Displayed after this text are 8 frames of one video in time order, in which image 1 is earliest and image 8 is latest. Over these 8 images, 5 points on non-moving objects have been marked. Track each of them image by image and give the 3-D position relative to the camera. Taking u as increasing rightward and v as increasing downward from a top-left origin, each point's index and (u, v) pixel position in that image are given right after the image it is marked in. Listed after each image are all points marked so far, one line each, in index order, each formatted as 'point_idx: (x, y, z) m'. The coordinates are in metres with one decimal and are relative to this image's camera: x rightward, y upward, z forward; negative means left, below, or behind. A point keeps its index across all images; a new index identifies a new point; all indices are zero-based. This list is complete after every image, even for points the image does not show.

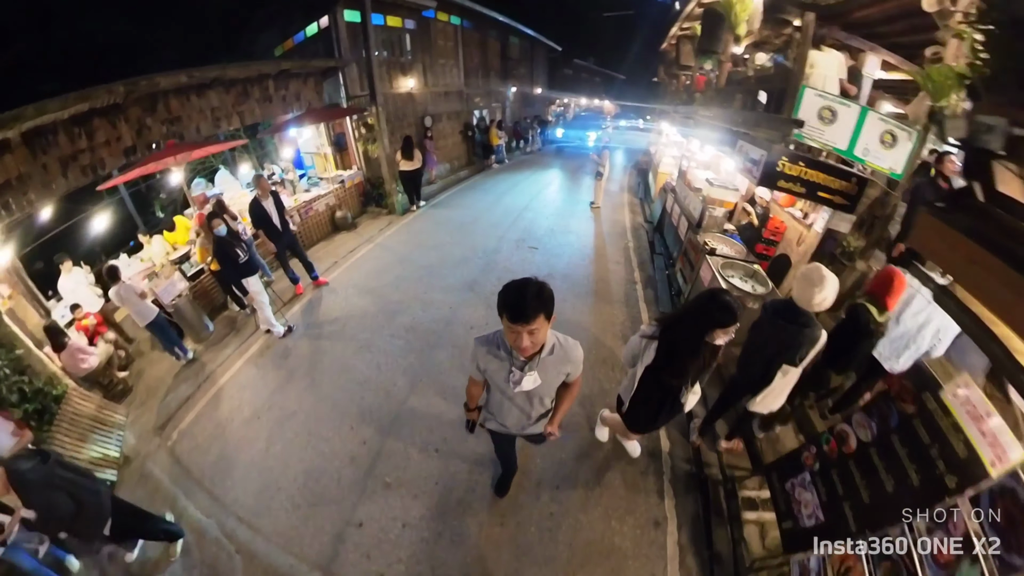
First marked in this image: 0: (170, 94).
0: (-5.1, +3.0, +5.1) m
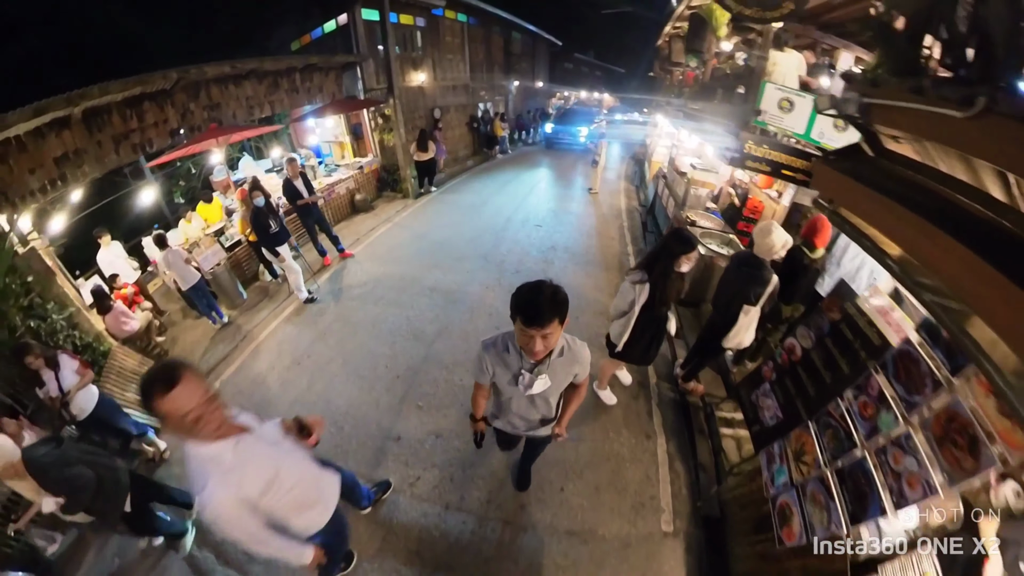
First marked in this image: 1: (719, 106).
0: (-4.9, +3.4, +5.5) m
1: (+2.8, +2.4, +4.4) m
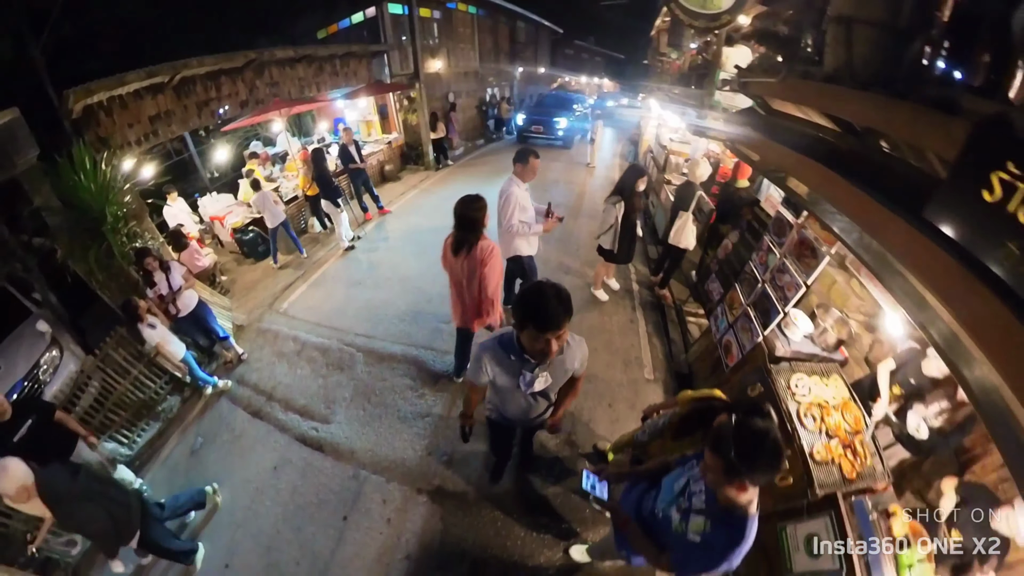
0: (-4.7, +4.4, +6.5) m
1: (+3.1, +3.3, +5.6) m
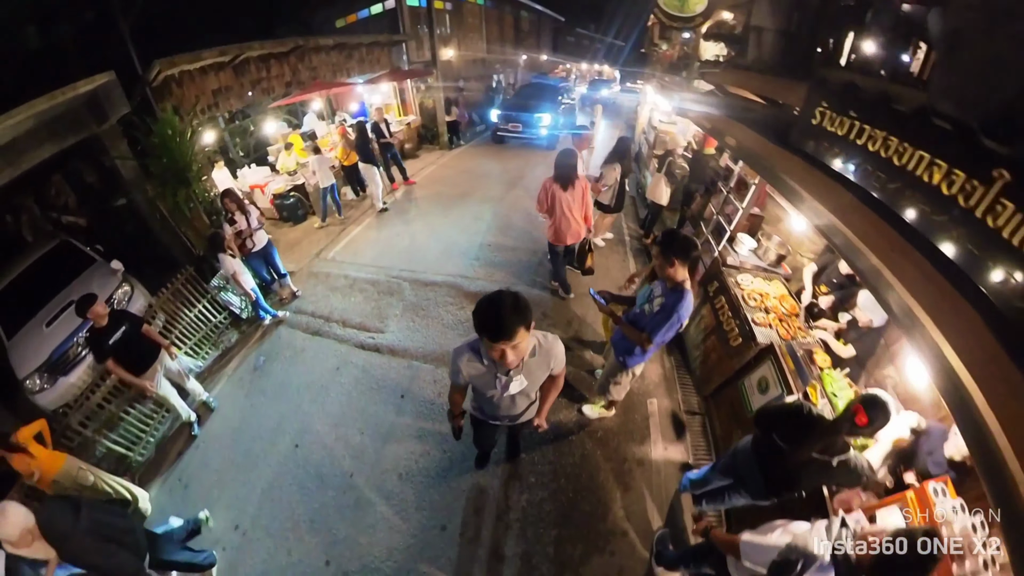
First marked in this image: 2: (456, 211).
0: (-4.4, +5.3, +7.4) m
1: (+3.3, +4.2, +6.8) m
2: (-1.2, +1.5, +6.7) m
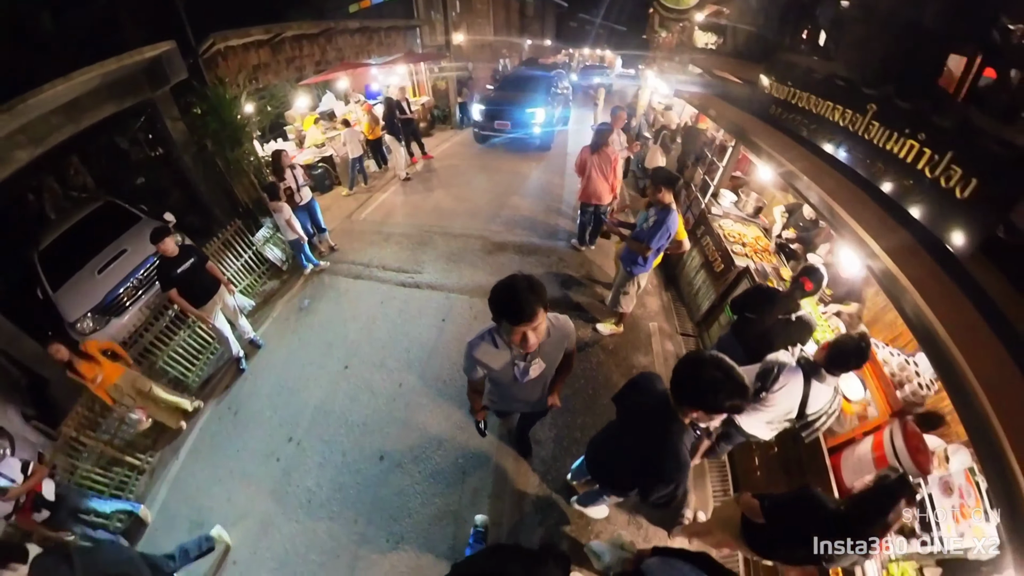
0: (-4.2, +6.1, +8.0) m
1: (+3.5, +5.0, +7.8) m
2: (-0.9, +2.4, +7.5) m
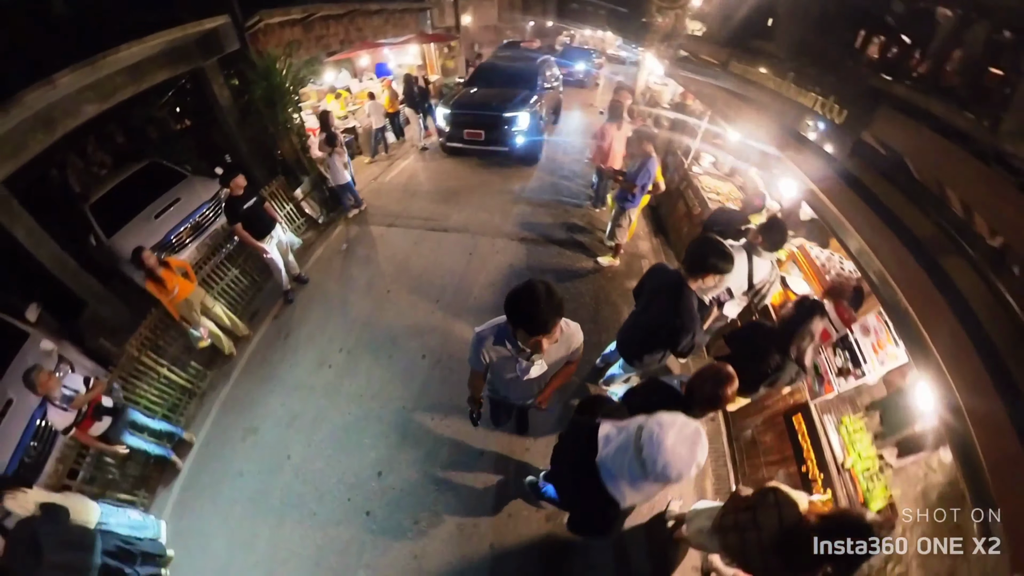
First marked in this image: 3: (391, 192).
0: (-4.0, +7.1, +8.8) m
1: (+3.7, +6.0, +8.8) m
2: (-0.7, +3.4, +8.4) m
3: (-2.7, +2.1, +7.3) m
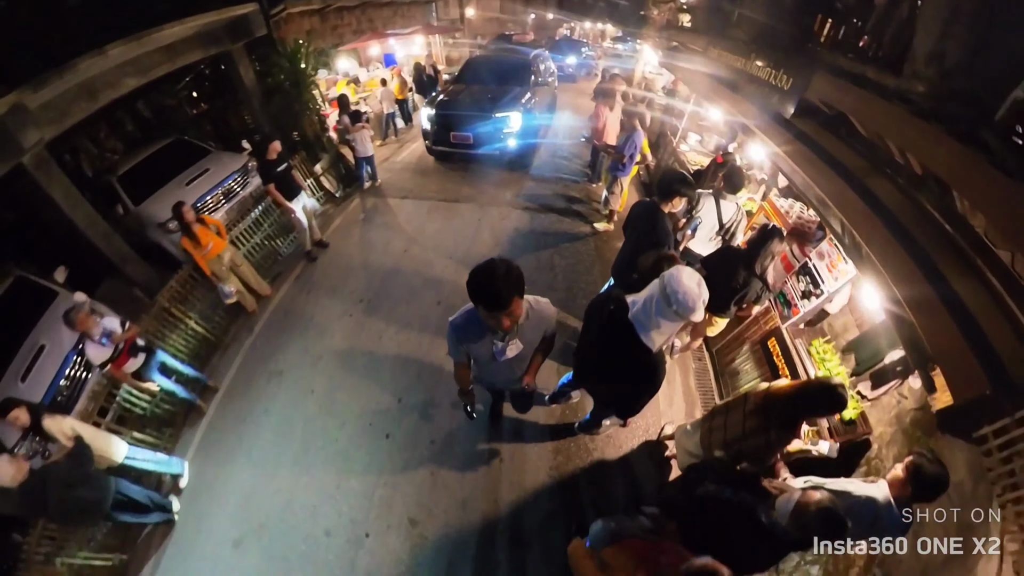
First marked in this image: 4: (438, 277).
0: (-4.0, +7.8, +9.5) m
1: (+3.8, +6.6, +9.6) m
2: (-0.7, +4.1, +9.0) m
3: (-2.6, +2.8, +7.8) m
4: (-1.4, +0.1, +5.9) m
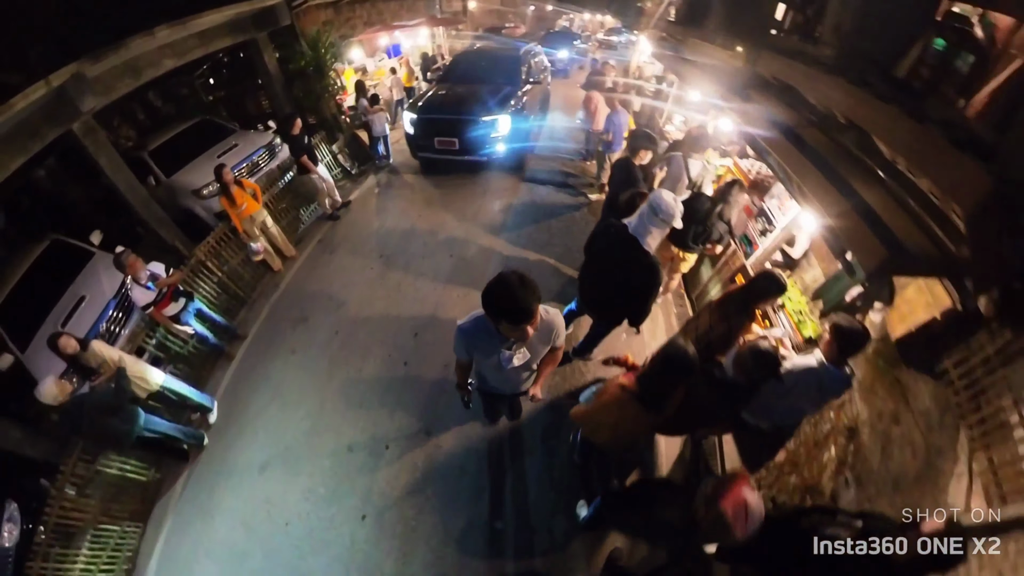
0: (-3.9, +8.5, +10.3) m
1: (+3.8, +7.3, +10.6) m
2: (-0.7, +4.8, +9.8) m
3: (-2.6, +3.6, +8.6) m
4: (-1.3, +1.0, +6.6) m
